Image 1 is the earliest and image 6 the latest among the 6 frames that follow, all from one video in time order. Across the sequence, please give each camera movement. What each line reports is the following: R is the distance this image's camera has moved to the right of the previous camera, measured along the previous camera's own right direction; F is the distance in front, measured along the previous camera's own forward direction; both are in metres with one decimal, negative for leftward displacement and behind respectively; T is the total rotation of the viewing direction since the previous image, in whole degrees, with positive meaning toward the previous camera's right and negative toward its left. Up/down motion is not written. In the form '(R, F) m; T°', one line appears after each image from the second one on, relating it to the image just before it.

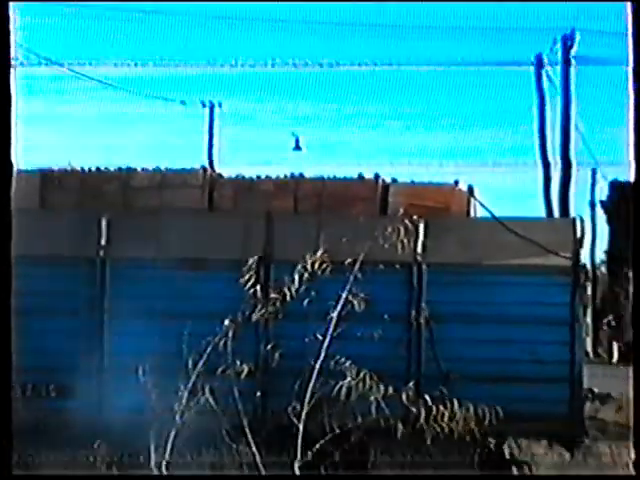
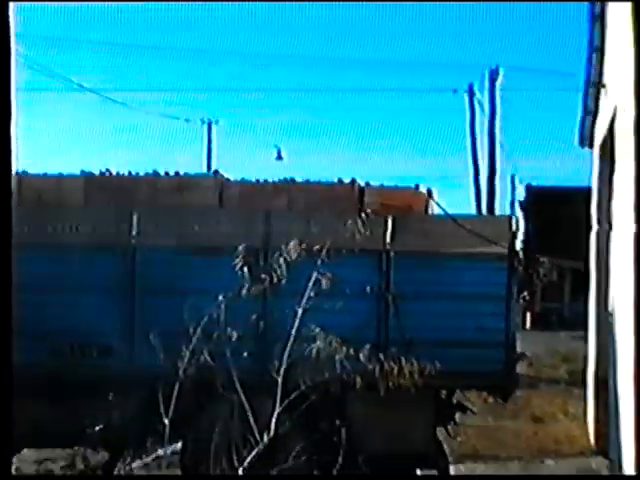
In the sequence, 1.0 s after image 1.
(-0.5, -0.8) m; +8°
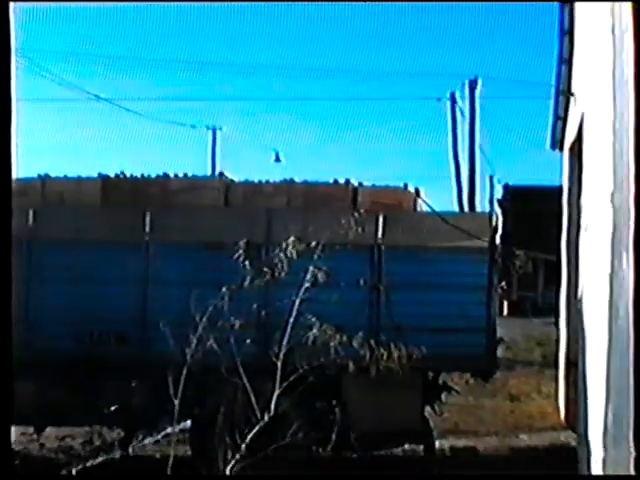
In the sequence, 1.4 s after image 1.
(-0.1, -0.4) m; +2°
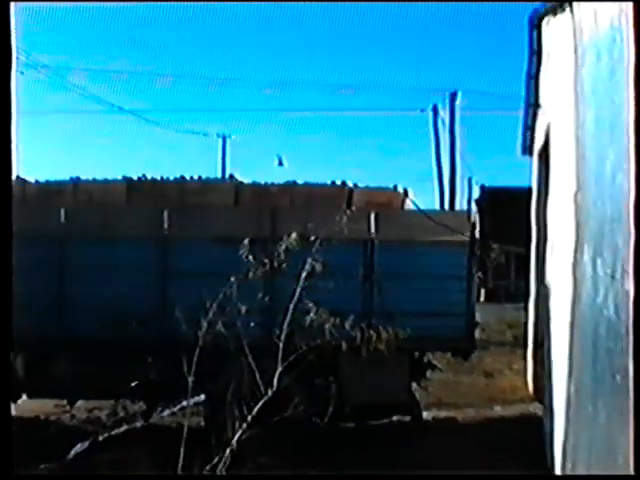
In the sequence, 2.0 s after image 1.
(-0.1, -0.6) m; +1°
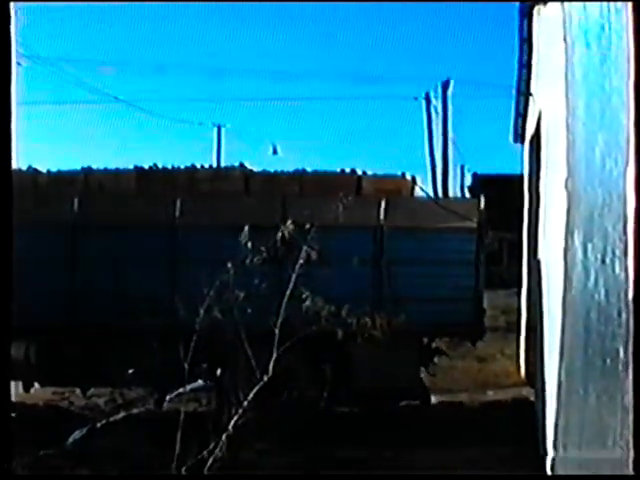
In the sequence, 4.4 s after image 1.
(0.0, -0.1) m; 0°
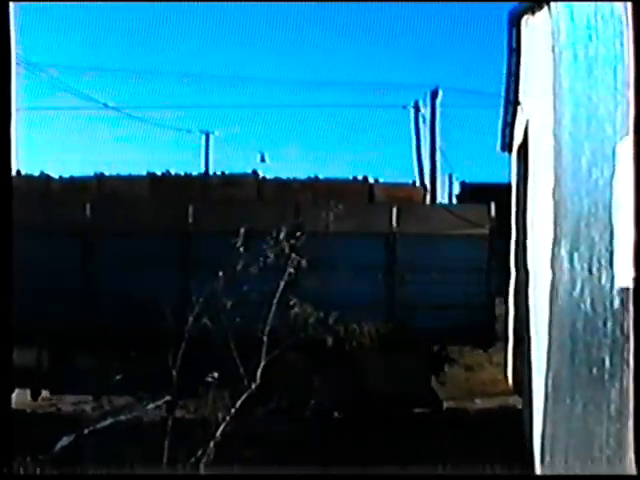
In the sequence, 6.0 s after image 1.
(0.0, 0.0) m; 0°
